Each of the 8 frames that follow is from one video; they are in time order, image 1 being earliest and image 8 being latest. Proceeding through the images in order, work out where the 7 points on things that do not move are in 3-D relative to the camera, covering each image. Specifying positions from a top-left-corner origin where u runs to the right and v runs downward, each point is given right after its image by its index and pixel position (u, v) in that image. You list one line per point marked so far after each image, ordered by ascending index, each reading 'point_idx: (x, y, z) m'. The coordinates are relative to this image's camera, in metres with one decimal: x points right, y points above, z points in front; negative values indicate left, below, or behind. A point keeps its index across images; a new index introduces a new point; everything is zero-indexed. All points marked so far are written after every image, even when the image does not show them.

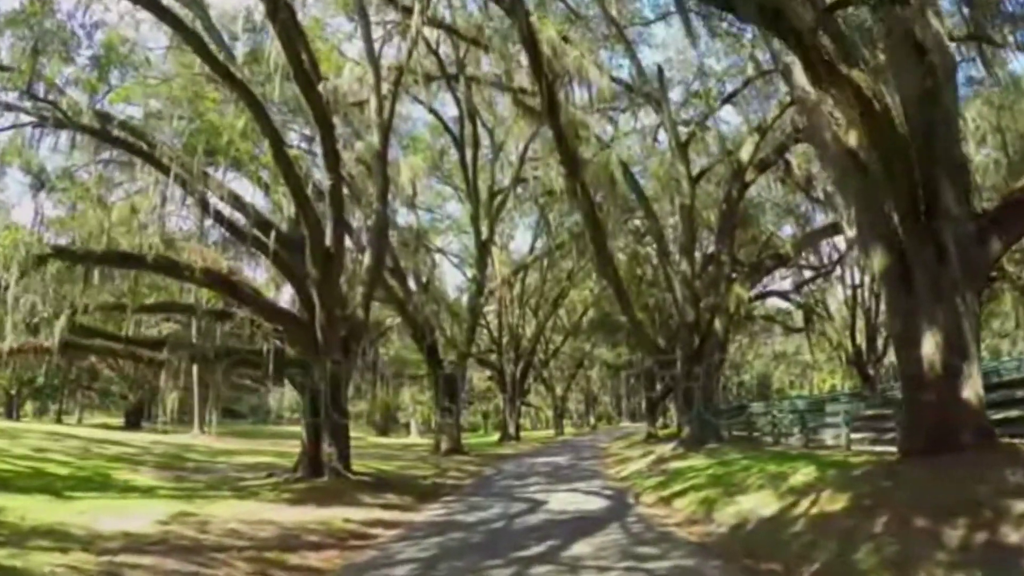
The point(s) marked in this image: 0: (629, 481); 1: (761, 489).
0: (+2.1, -3.5, +19.4) m
1: (+3.3, -2.7, +14.0) m
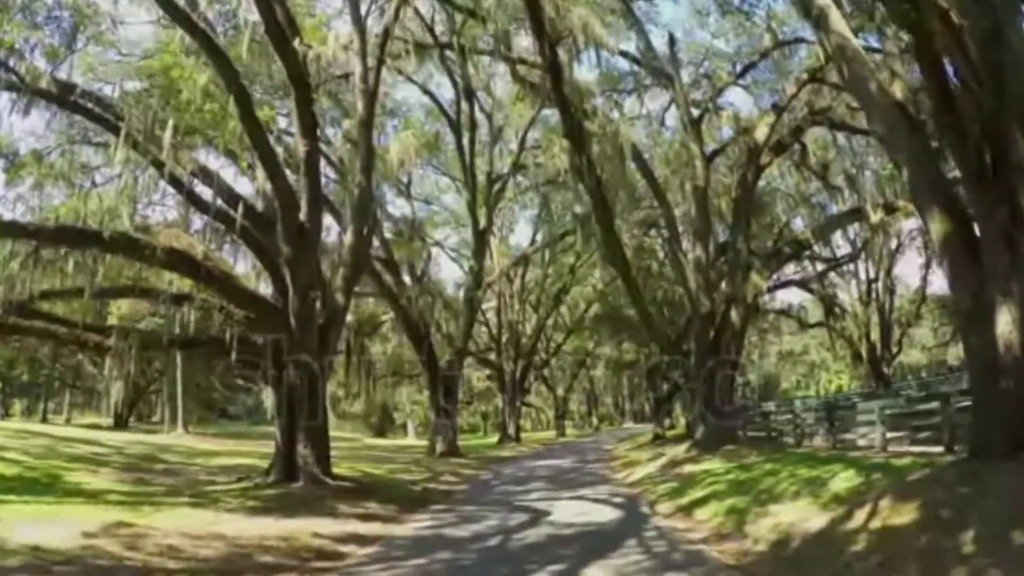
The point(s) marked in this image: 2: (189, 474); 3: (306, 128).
0: (+2.1, -3.3, +17.5) m
1: (+3.3, -2.4, +12.1) m
2: (-5.9, -3.3, +19.3) m
3: (-3.0, +2.3, +15.4) m
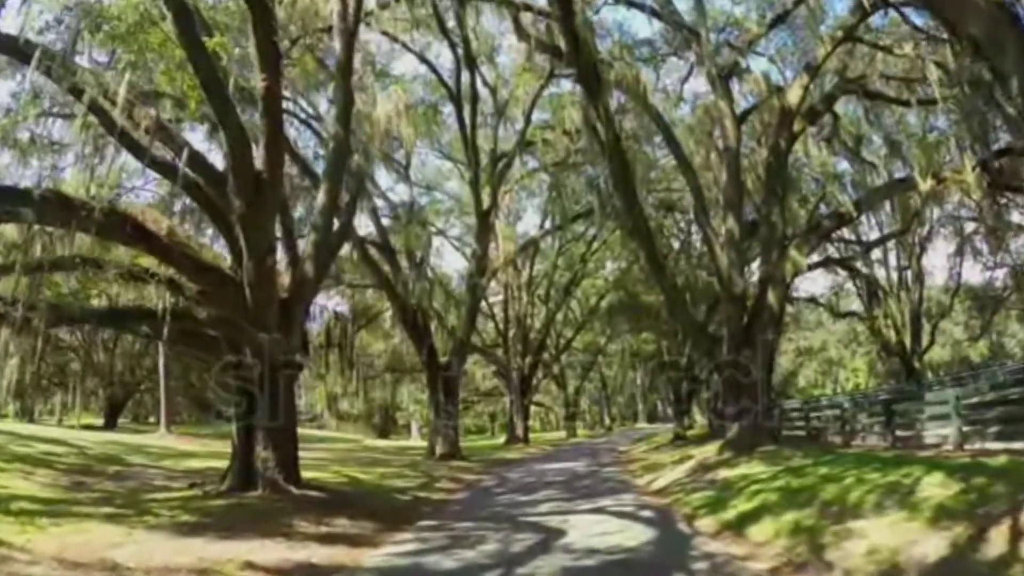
0: (+2.2, -2.9, +14.8) m
1: (+3.3, -2.0, +9.4) m
2: (-5.8, -3.0, +16.7) m
3: (-3.0, +2.7, +12.7) m
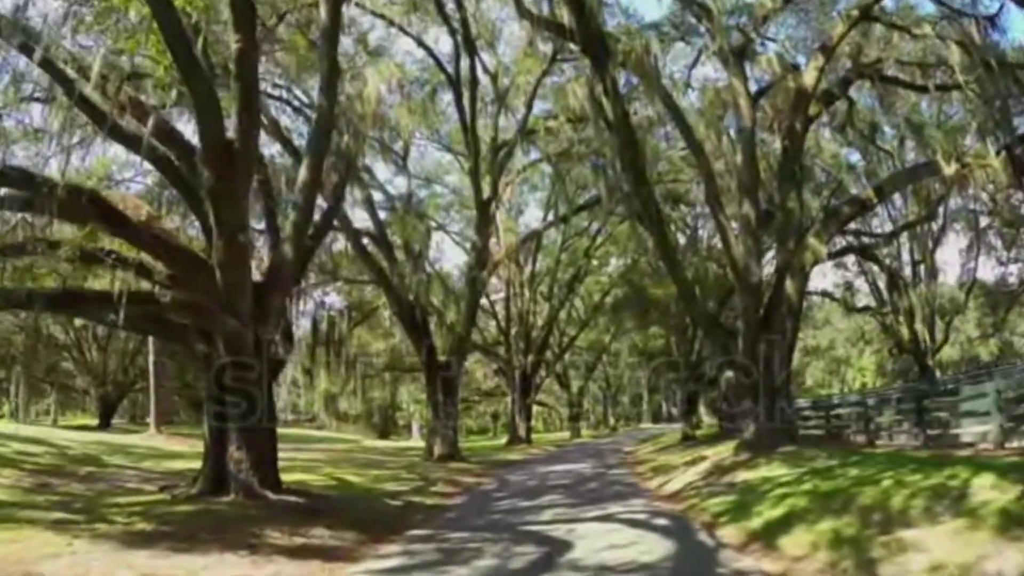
0: (+2.2, -2.7, +13.6) m
1: (+3.3, -1.8, +8.2) m
2: (-5.8, -2.8, +15.5) m
3: (-3.0, +2.9, +11.5) m
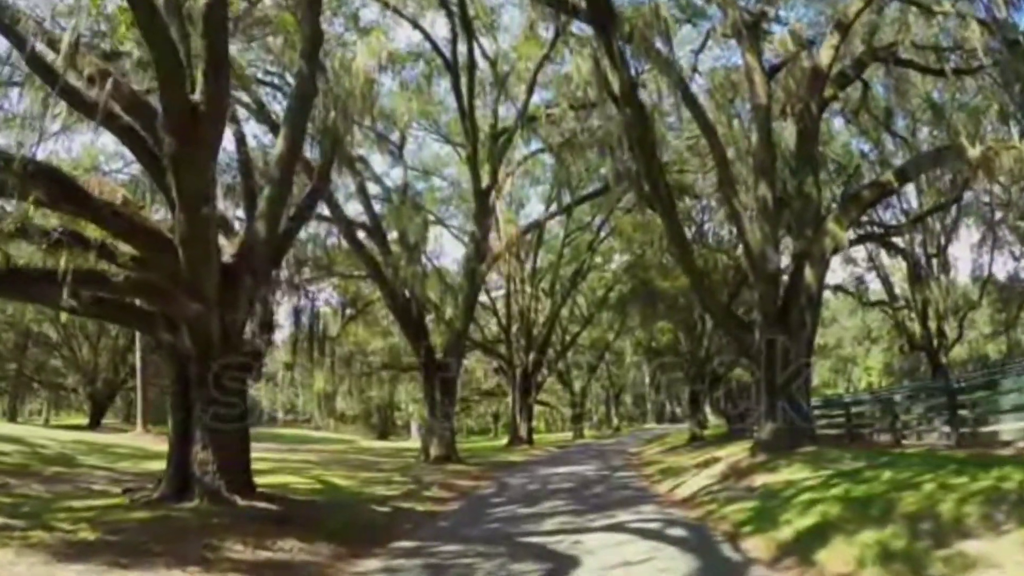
0: (+2.2, -2.5, +12.4) m
1: (+3.3, -1.6, +7.0) m
2: (-5.8, -2.7, +14.3) m
3: (-3.0, +3.1, +10.4) m
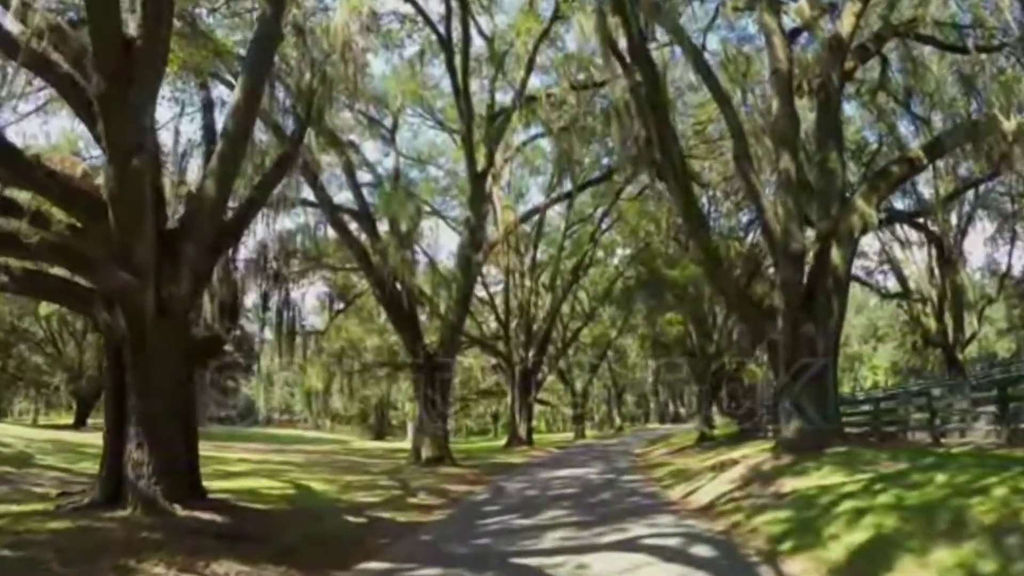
0: (+2.1, -2.3, +10.8) m
1: (+3.3, -1.4, +5.5) m
2: (-5.8, -2.4, +12.7) m
3: (-3.0, +3.3, +8.8) m
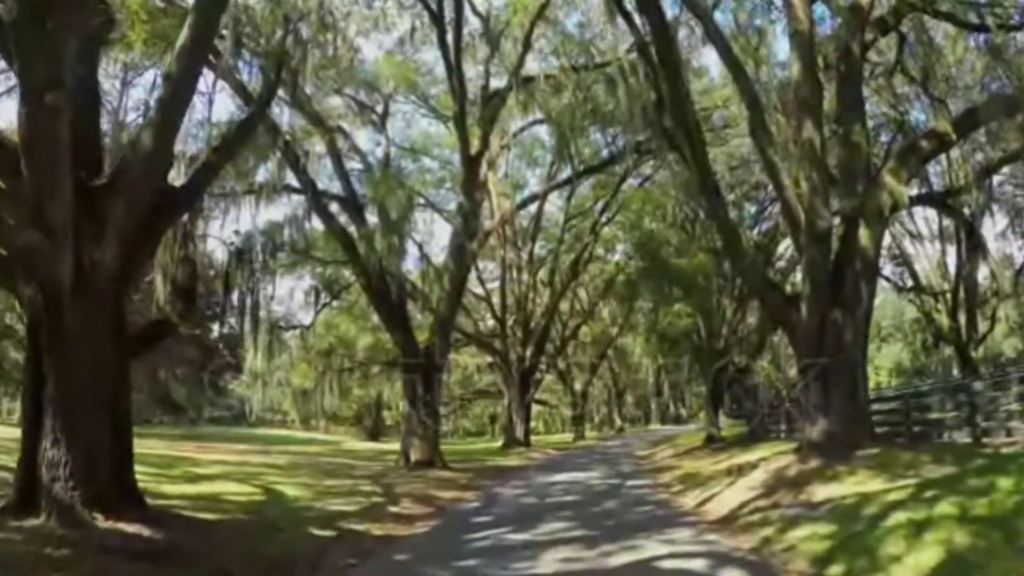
0: (+2.1, -2.1, +9.4) m
1: (+3.2, -1.2, +4.0) m
2: (-5.9, -2.2, +11.3) m
3: (-3.1, +3.5, +7.3) m
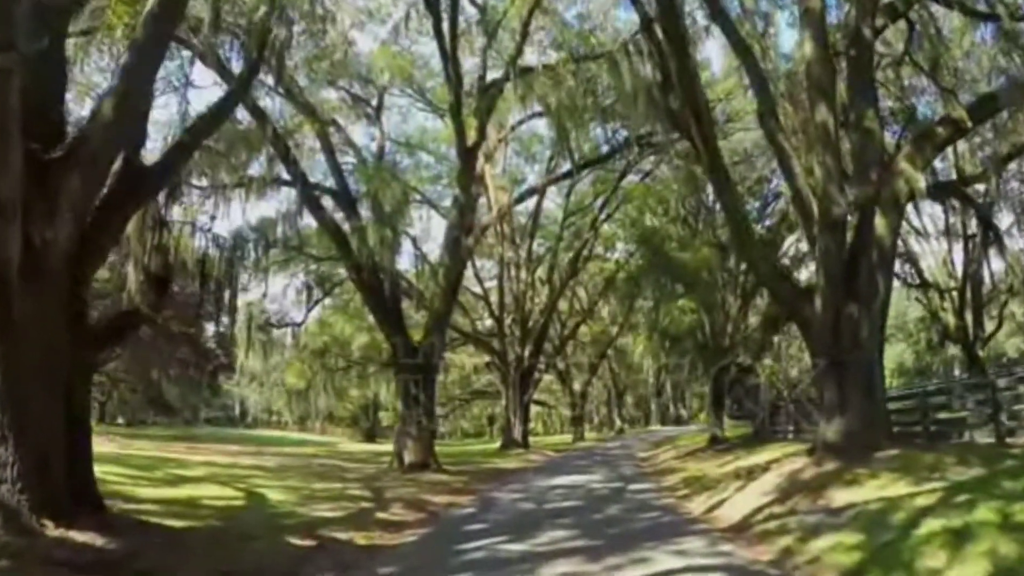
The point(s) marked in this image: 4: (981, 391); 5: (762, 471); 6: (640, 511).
0: (+2.0, -2.0, +8.6) m
1: (+3.2, -1.1, +3.3) m
2: (-5.9, -2.1, +10.5) m
3: (-3.1, +3.6, +6.6) m
4: (+6.0, -1.3, +13.6) m
5: (+3.1, -2.3, +13.3) m
6: (+1.3, -2.3, +11.0) m
